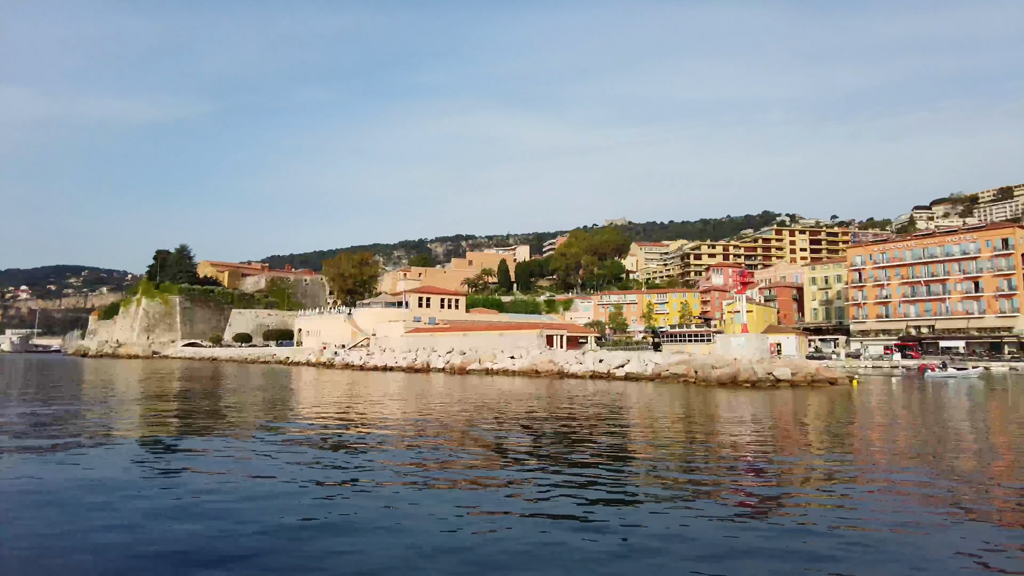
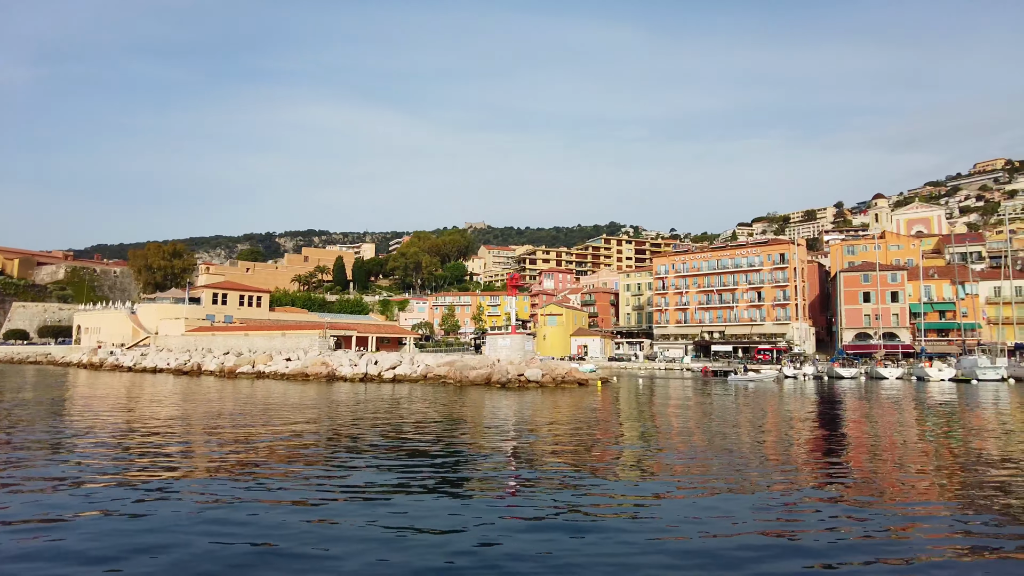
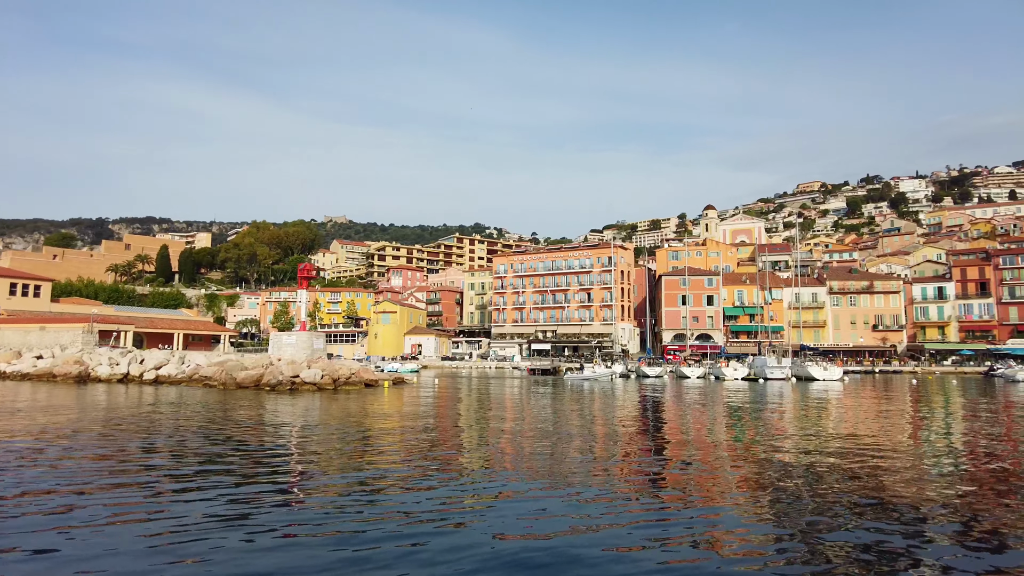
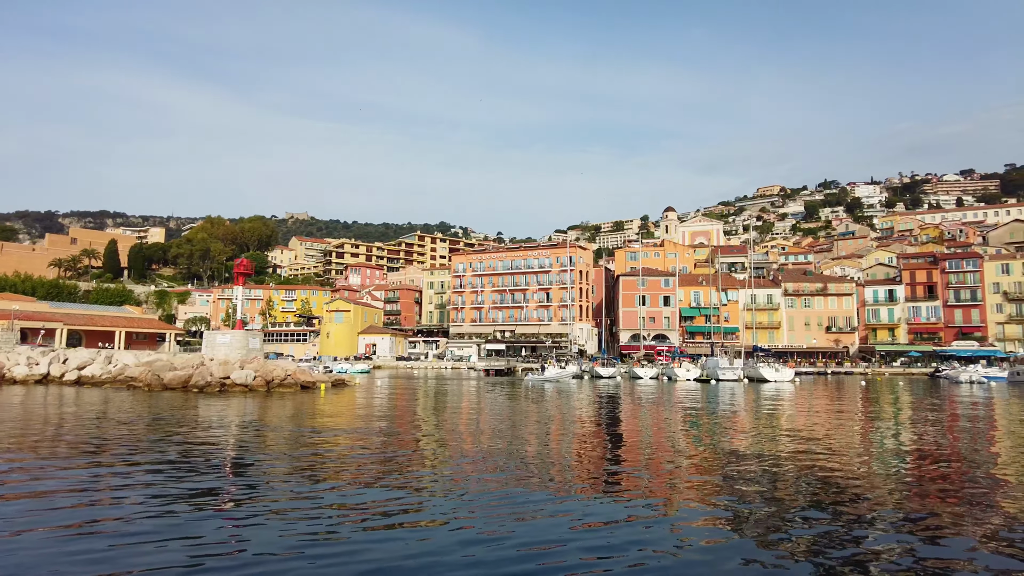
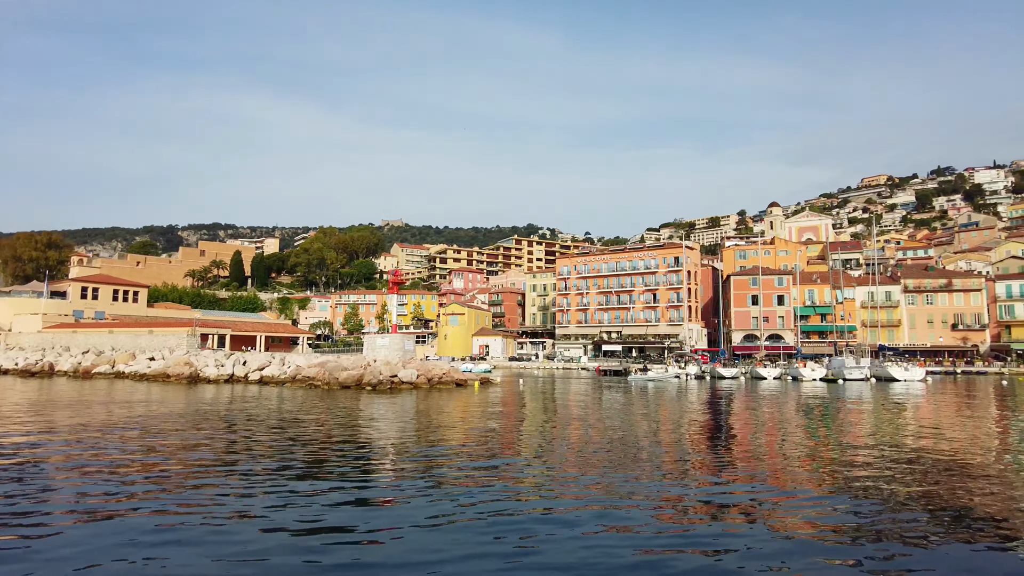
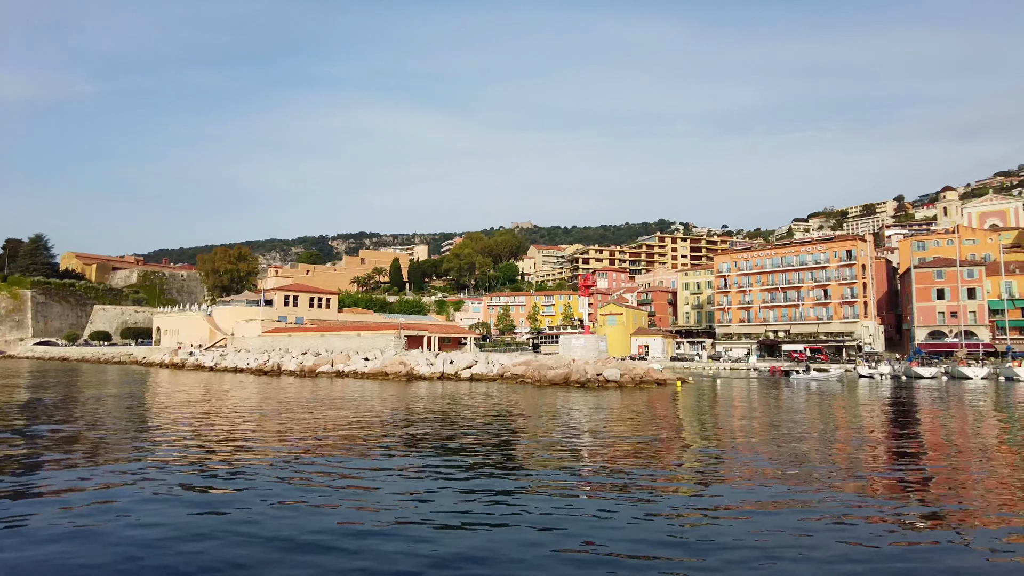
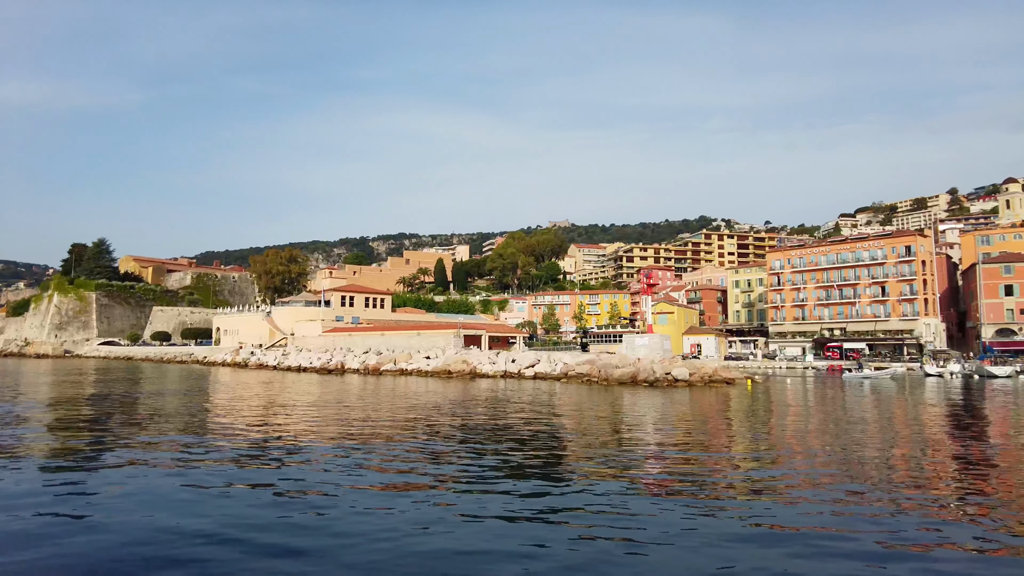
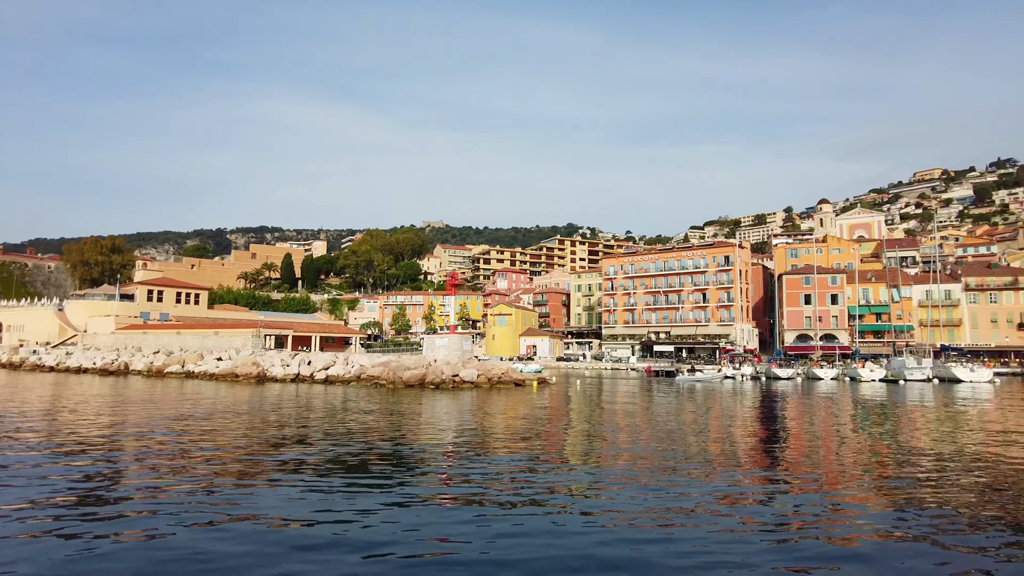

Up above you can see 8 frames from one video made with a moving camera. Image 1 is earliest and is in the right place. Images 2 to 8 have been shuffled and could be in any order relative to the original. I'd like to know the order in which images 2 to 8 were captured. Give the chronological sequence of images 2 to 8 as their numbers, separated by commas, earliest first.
7, 6, 2, 8, 5, 3, 4
